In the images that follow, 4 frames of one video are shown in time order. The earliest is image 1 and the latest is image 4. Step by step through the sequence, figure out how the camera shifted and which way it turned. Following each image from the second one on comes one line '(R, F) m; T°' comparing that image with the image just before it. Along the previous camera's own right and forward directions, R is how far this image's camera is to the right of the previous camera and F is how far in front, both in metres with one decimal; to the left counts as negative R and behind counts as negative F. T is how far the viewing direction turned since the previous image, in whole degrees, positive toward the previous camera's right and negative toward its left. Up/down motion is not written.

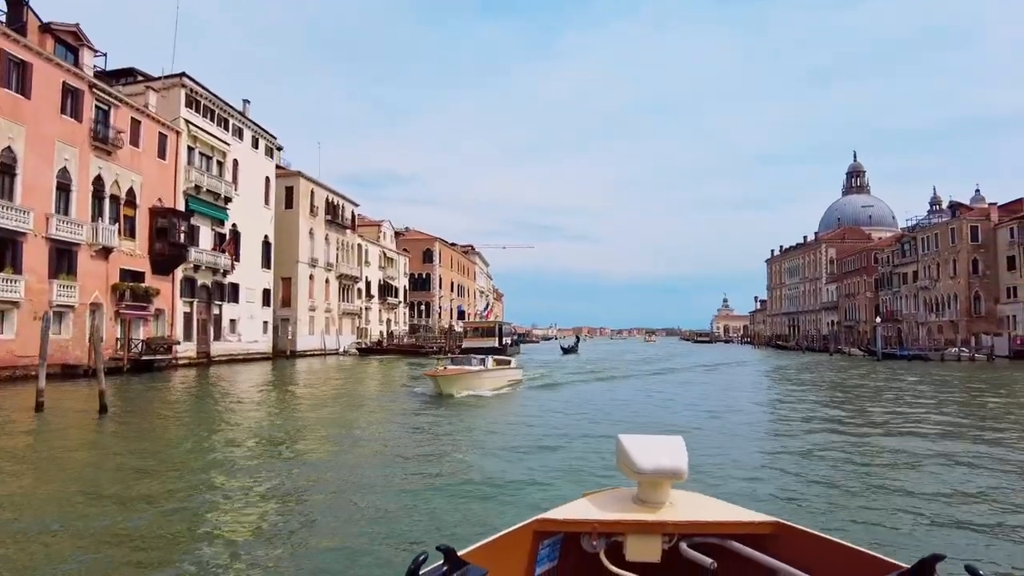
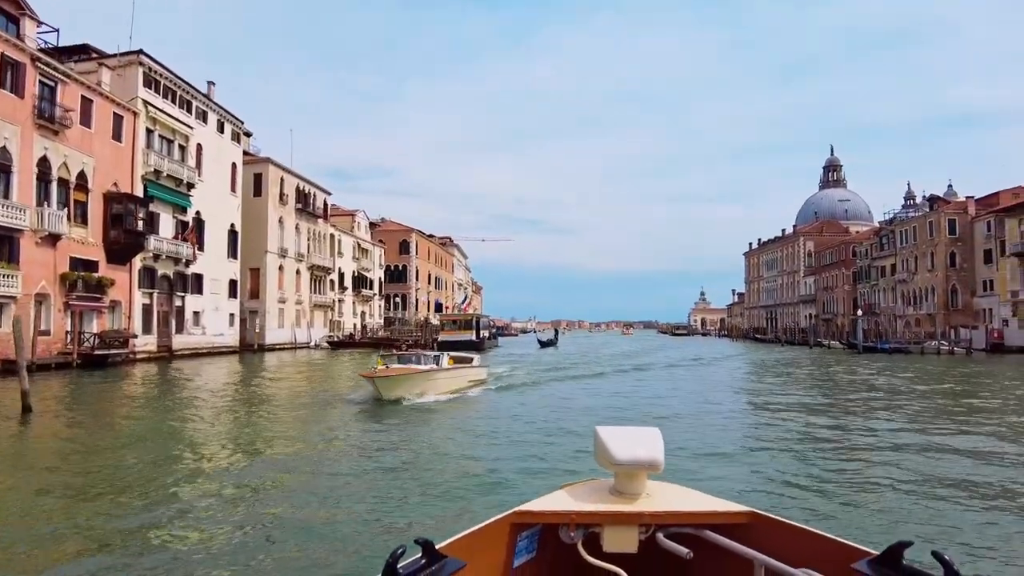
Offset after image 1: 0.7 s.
(+0.1, +1.0) m; +2°
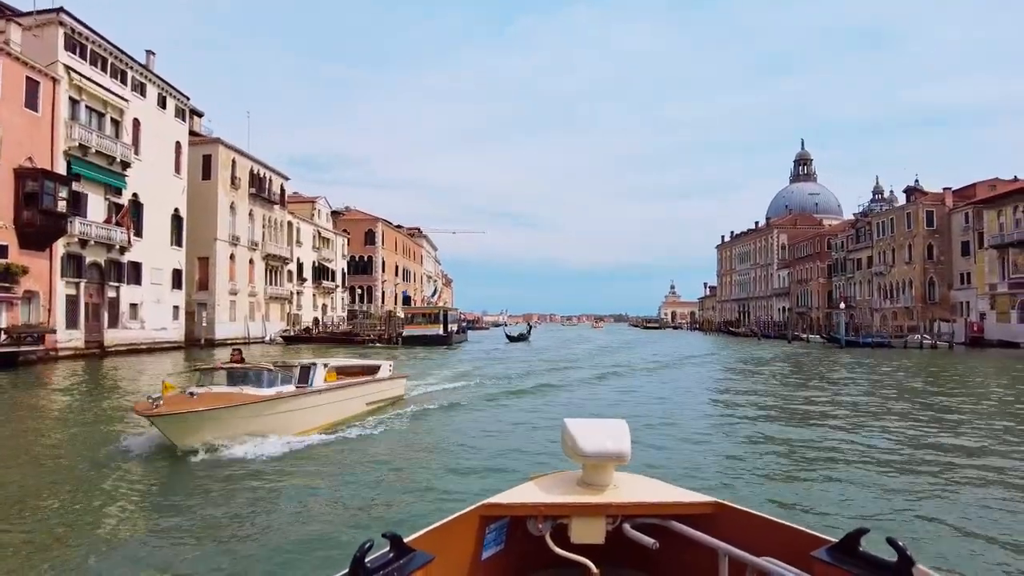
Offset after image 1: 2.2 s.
(+0.1, +2.1) m; +2°
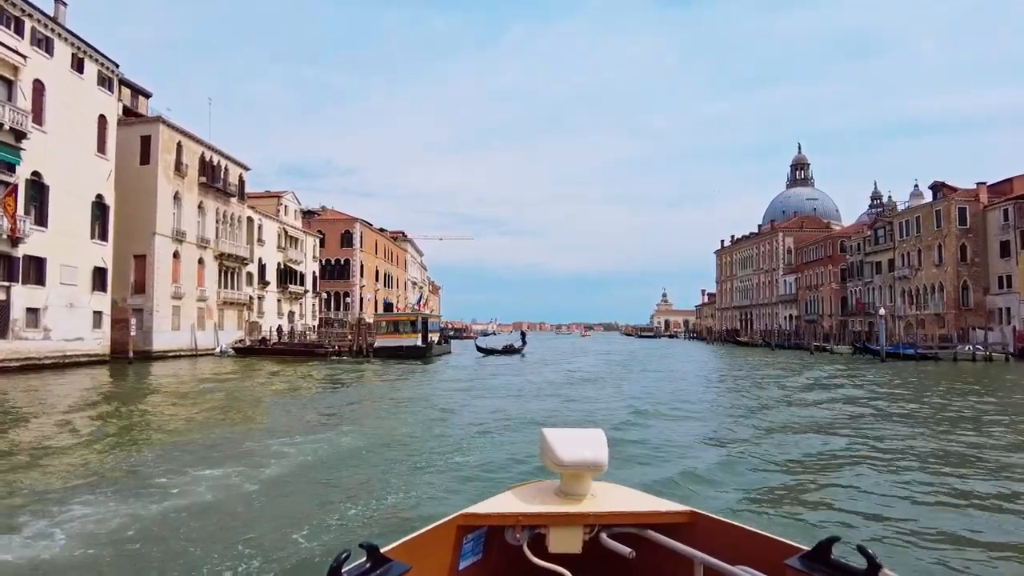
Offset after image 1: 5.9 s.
(0.0, +5.1) m; +1°
